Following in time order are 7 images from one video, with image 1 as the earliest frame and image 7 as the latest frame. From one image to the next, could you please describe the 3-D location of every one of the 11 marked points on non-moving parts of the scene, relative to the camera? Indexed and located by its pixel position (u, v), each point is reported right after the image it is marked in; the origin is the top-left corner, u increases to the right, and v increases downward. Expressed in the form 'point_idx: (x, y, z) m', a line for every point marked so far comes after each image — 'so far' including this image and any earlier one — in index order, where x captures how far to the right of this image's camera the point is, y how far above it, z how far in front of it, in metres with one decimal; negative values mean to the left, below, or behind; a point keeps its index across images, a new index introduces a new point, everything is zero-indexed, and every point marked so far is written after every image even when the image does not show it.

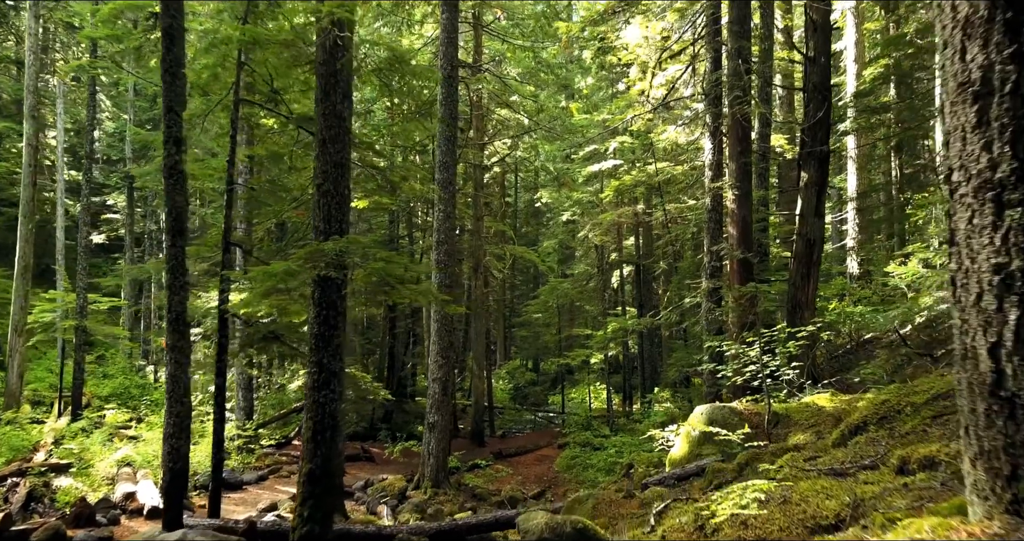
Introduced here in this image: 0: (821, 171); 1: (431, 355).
0: (+4.2, +1.3, +9.9) m
1: (-1.4, -1.4, +12.1) m
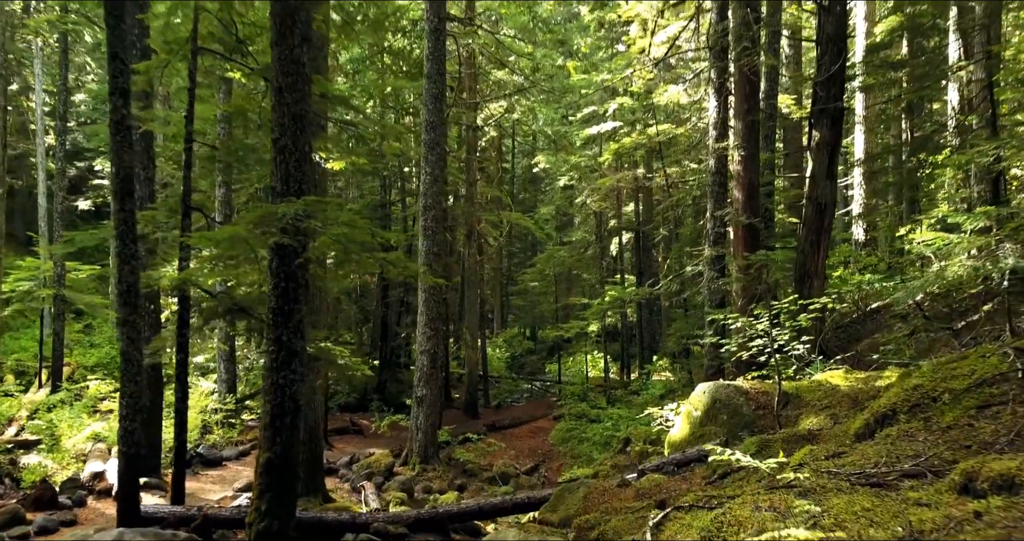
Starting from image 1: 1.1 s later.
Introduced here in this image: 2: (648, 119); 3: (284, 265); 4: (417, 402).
0: (+4.0, +1.8, +9.2) m
1: (-1.5, -0.9, +11.5) m
2: (+2.9, +3.3, +15.8) m
3: (-1.6, 0.0, +5.1) m
4: (-1.5, -2.1, +11.5) m
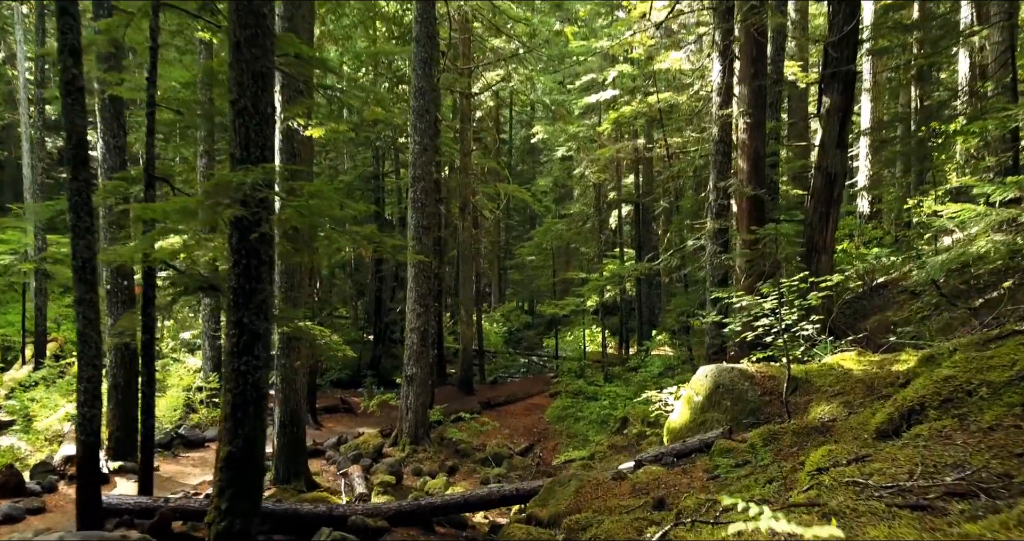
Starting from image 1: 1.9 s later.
0: (+3.9, +2.1, +8.7) m
1: (-1.6, -0.5, +11.1) m
2: (+2.8, +3.8, +15.2) m
3: (-1.7, +0.2, +4.6) m
4: (-1.6, -1.7, +11.1) m
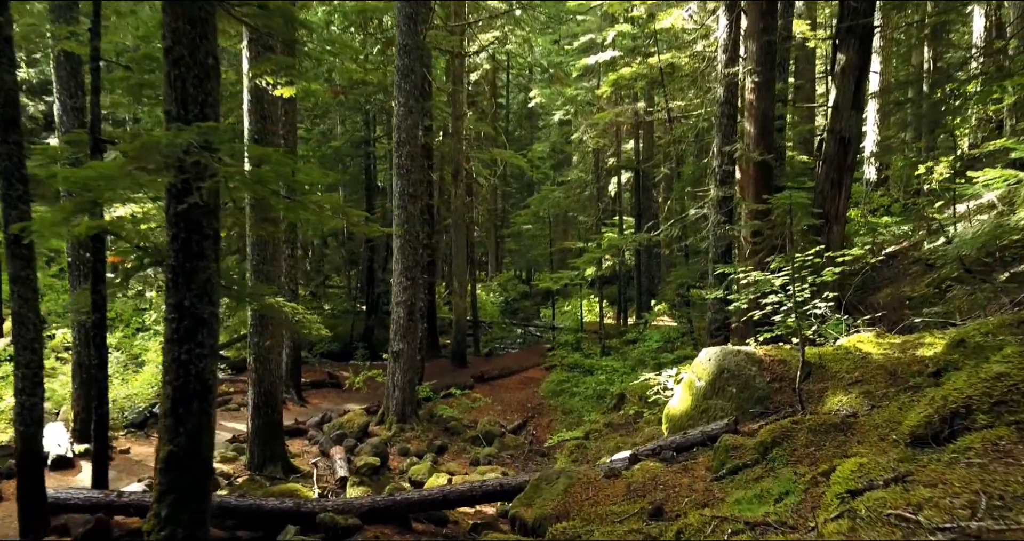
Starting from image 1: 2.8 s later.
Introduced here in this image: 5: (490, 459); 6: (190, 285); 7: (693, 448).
0: (+3.8, +2.4, +8.0) m
1: (-1.7, -0.1, +10.5) m
2: (+2.7, +4.4, +14.4) m
3: (-1.8, +0.3, +4.0) m
4: (-1.7, -1.2, +10.6) m
5: (-0.3, -2.5, +9.7) m
6: (-1.8, -0.1, +4.1) m
7: (+1.2, -1.2, +4.9) m
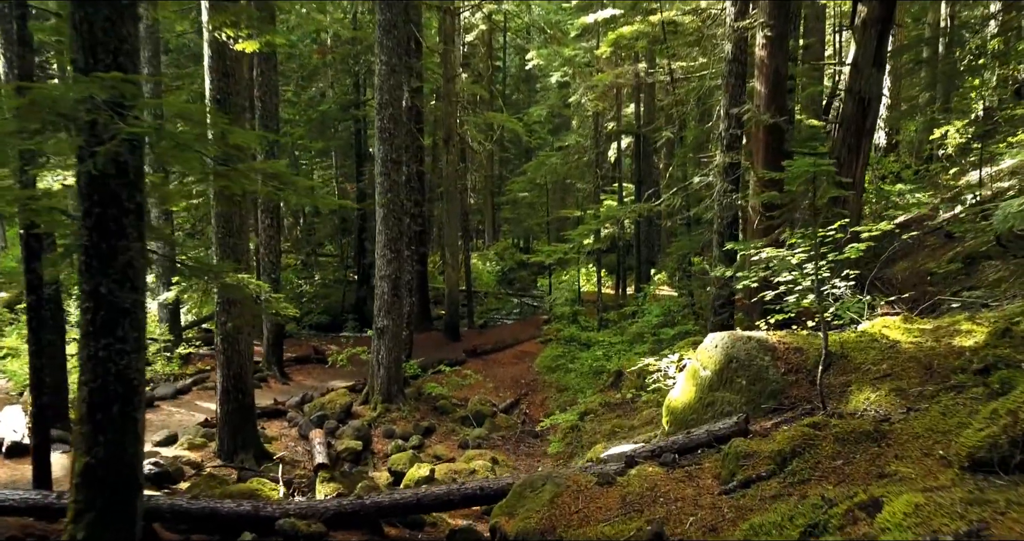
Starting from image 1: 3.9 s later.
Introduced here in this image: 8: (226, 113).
0: (+3.7, +2.7, +7.3) m
1: (-1.8, +0.3, +9.9) m
2: (+2.6, +5.0, +13.6) m
3: (-1.9, +0.4, +3.3) m
4: (-1.8, -0.9, +10.0) m
5: (-0.4, -2.2, +9.2) m
6: (-1.9, 0.0, +3.4) m
7: (+1.1, -1.0, +4.3) m
8: (-2.8, +1.5, +7.1) m
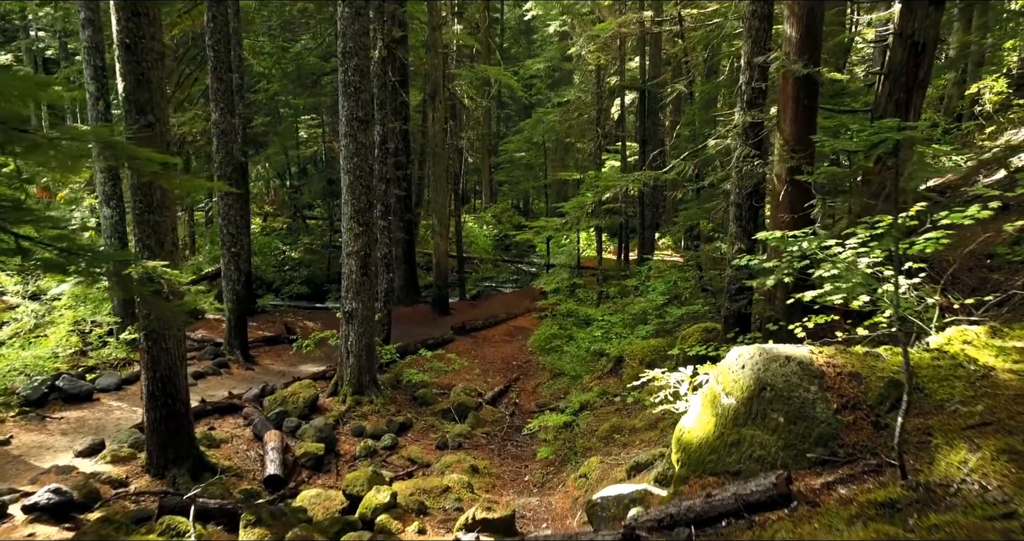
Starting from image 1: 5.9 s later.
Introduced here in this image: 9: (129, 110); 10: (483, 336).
0: (+3.5, +2.8, +5.9) m
1: (-2.0, +0.6, +8.7) m
2: (+2.4, +5.5, +12.1) m
3: (-2.1, +0.3, +2.1) m
4: (-2.0, -0.6, +8.9) m
5: (-0.6, -1.9, +8.1) m
6: (-2.1, -0.1, +2.2) m
7: (+0.9, -1.1, +3.2) m
8: (-2.9, +1.6, +5.8) m
9: (-3.0, +1.3, +5.8) m
10: (-0.5, -1.2, +13.0) m
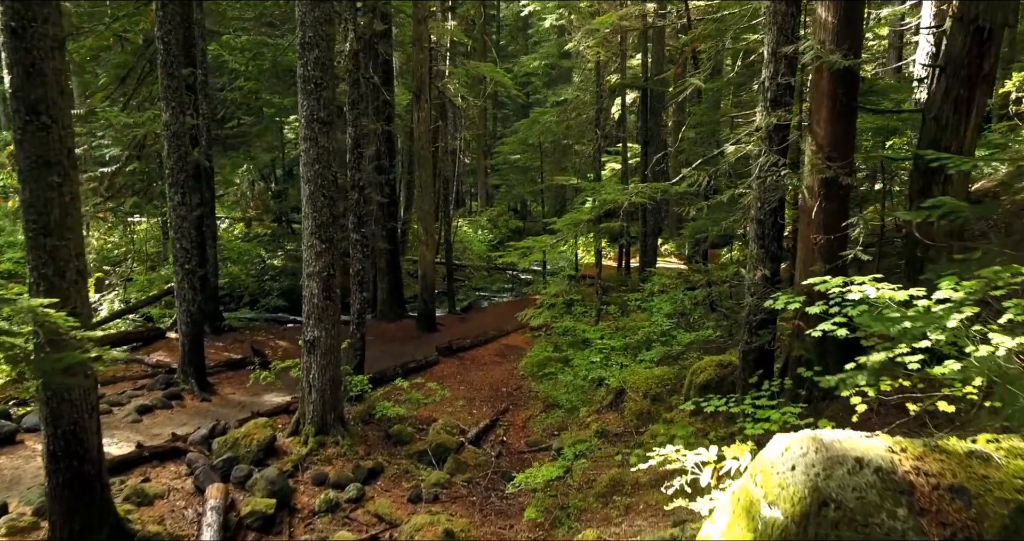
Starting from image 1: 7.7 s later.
0: (+3.4, +2.5, +4.8) m
1: (-2.1, +0.4, +7.6) m
2: (+2.3, +5.2, +11.0) m
3: (-2.2, +0.1, +1.0) m
4: (-2.1, -0.8, +7.8) m
5: (-0.7, -2.1, +7.0) m
6: (-2.2, -0.3, +1.1) m
7: (+0.7, -1.3, +2.1) m
8: (-3.1, +1.4, +4.7) m
9: (-3.2, +1.0, +4.7) m
10: (-0.7, -1.4, +12.0) m
